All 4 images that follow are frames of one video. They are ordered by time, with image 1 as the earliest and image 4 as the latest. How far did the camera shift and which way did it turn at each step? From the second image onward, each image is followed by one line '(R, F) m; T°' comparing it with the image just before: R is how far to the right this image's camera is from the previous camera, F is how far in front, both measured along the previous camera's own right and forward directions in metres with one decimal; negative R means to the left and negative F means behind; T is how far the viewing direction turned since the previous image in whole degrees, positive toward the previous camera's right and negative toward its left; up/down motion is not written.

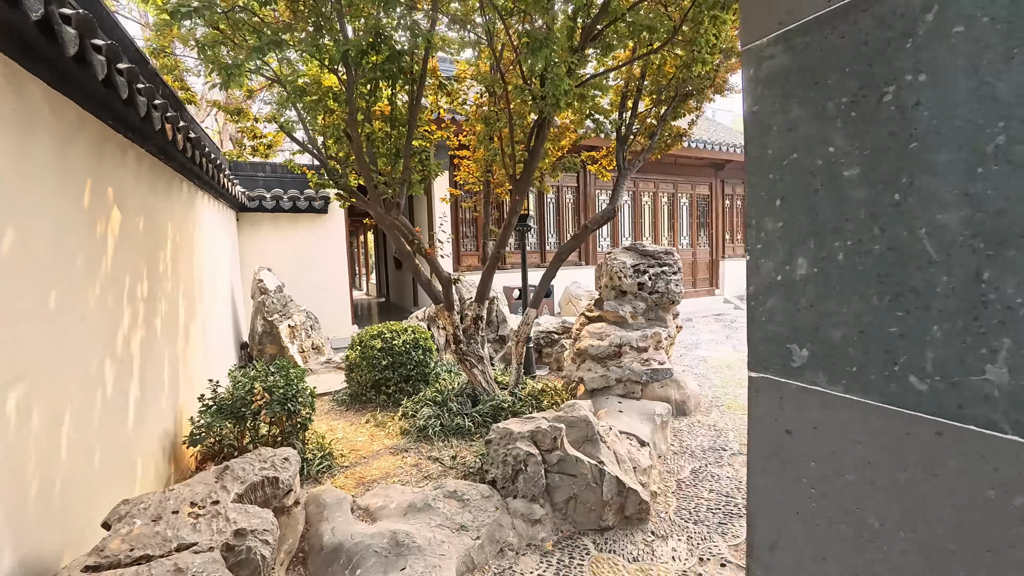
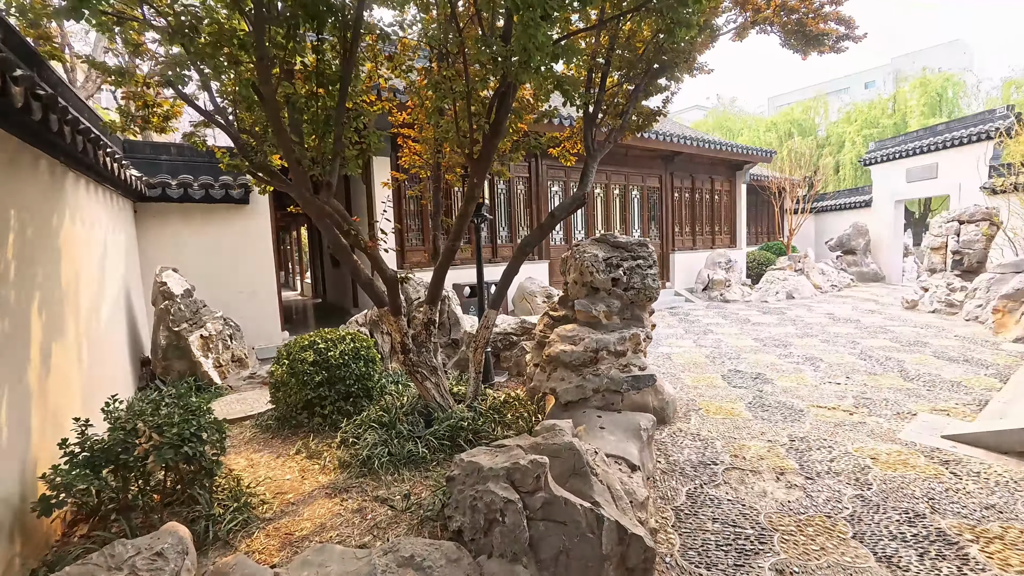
(-0.1, +0.5) m; +7°
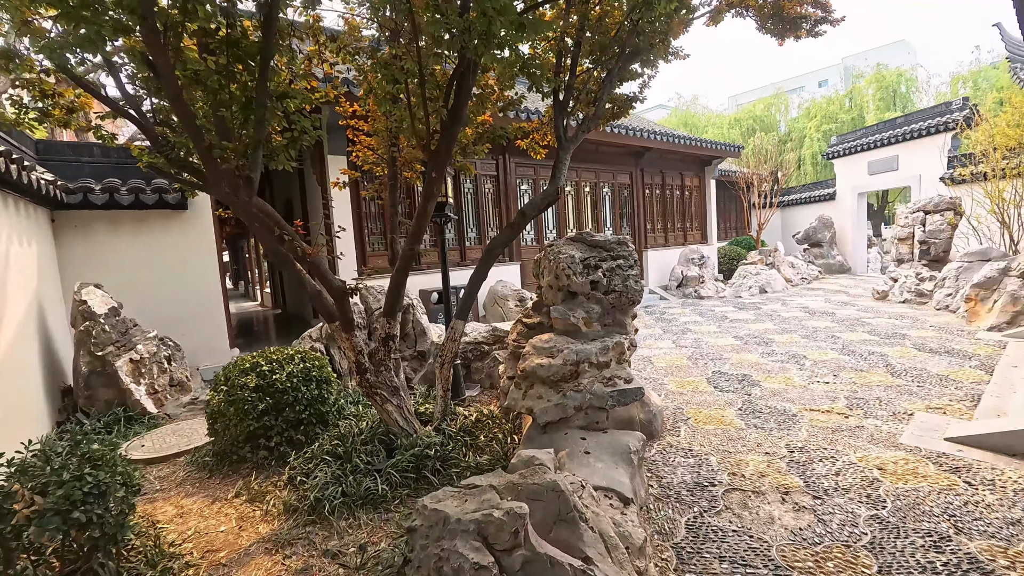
(0.0, +0.4) m; +3°
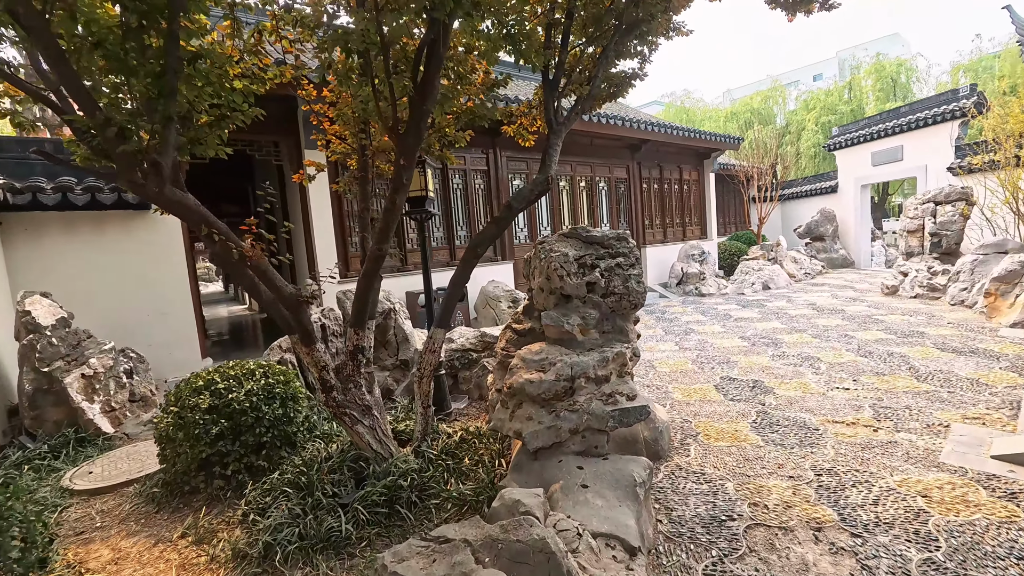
(+0.1, +0.4) m; 0°
